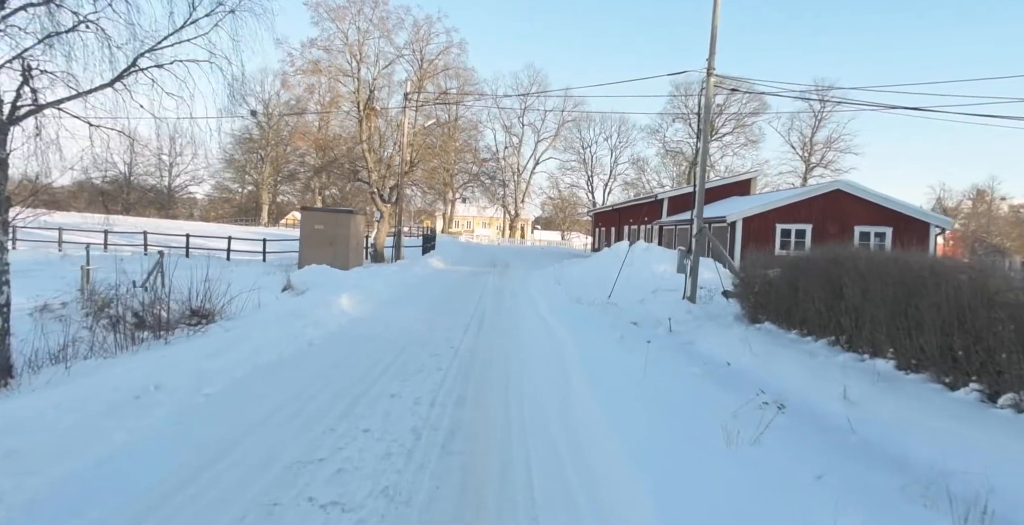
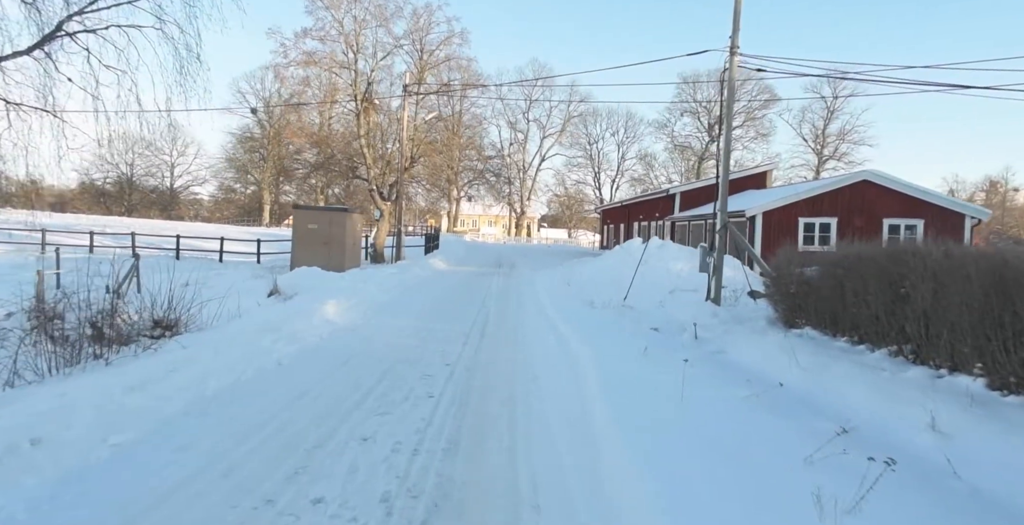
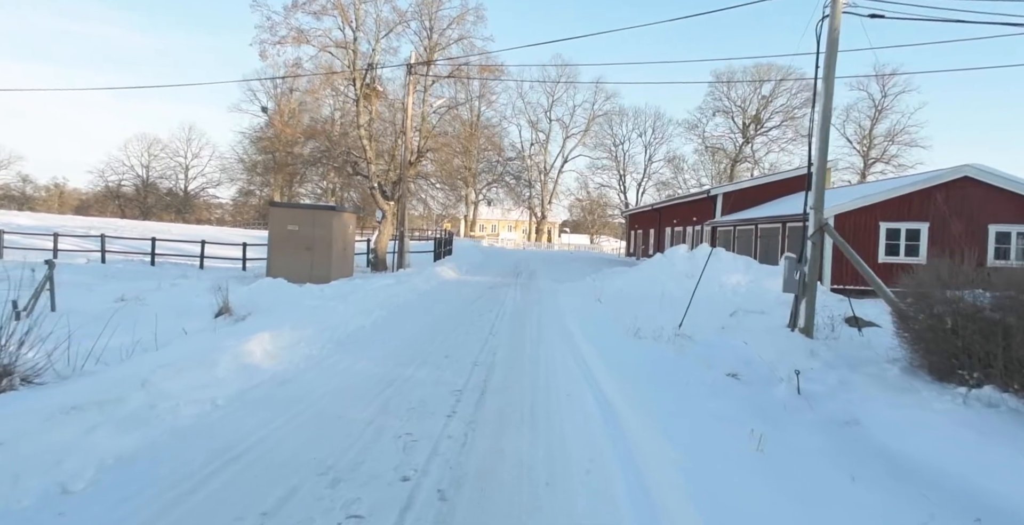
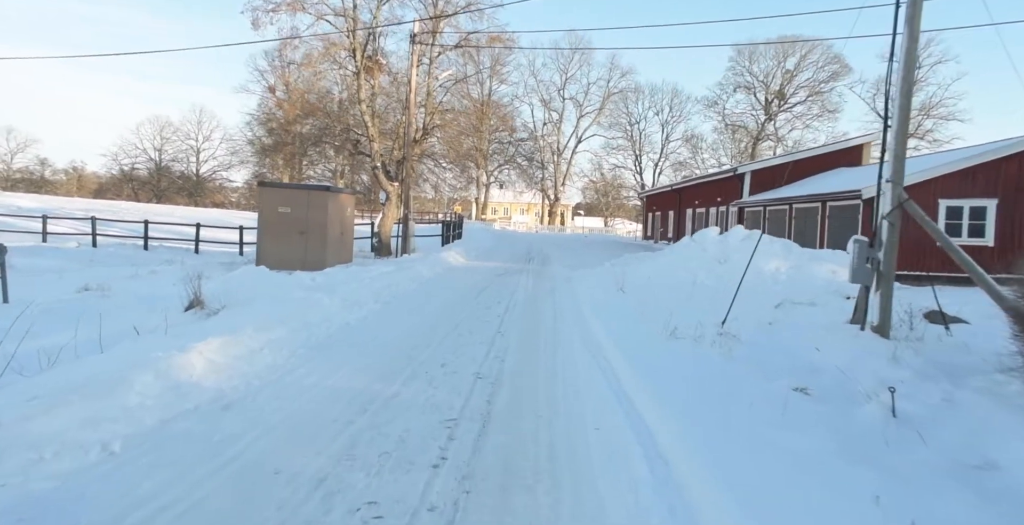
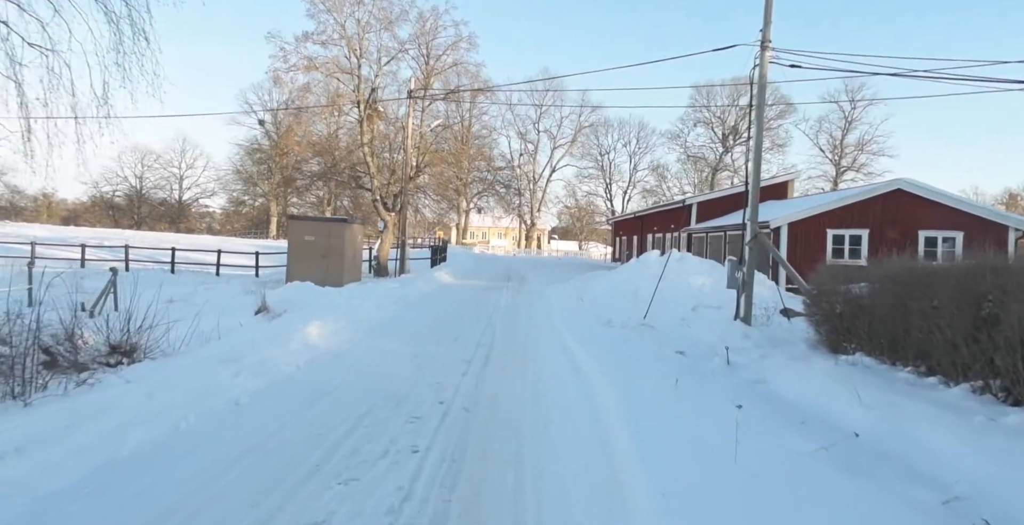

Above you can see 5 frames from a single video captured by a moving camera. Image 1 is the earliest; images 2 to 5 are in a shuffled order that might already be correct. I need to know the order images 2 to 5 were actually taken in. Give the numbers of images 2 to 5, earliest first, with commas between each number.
2, 5, 3, 4
